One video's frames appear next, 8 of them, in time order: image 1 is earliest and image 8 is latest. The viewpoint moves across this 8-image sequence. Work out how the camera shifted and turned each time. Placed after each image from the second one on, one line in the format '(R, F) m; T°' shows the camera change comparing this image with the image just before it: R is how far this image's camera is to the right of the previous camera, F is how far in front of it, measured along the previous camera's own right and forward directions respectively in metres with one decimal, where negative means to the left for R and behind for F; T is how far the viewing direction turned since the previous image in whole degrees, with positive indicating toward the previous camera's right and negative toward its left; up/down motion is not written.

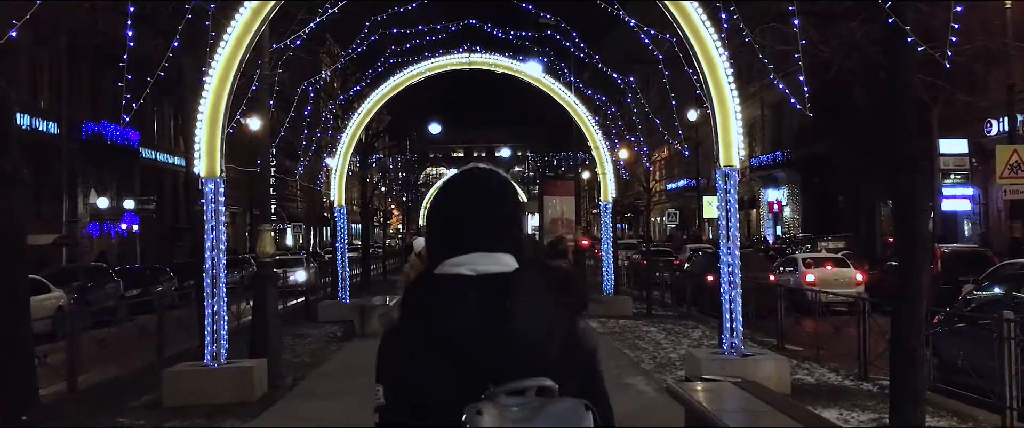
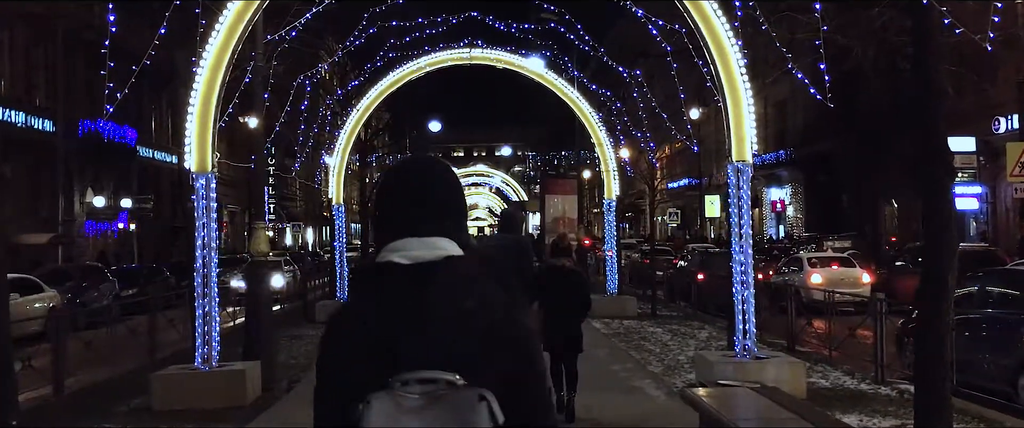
(0.0, +0.4) m; 0°
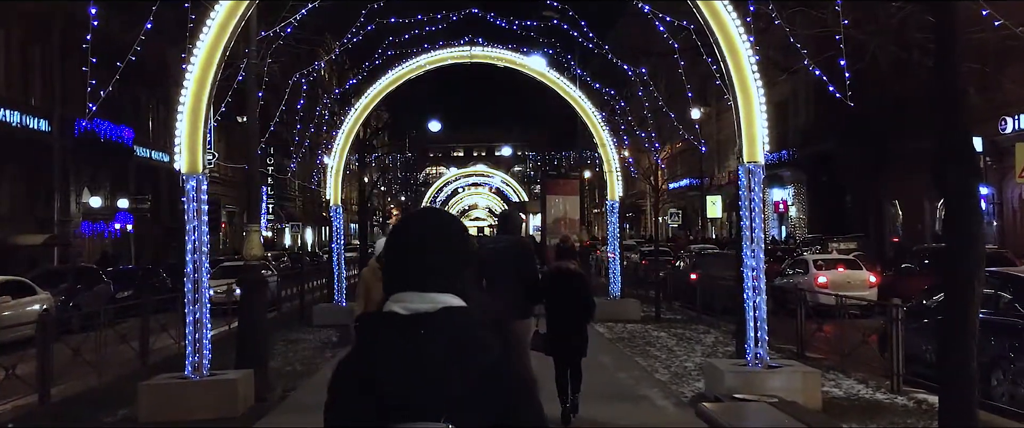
(0.0, +0.3) m; 0°
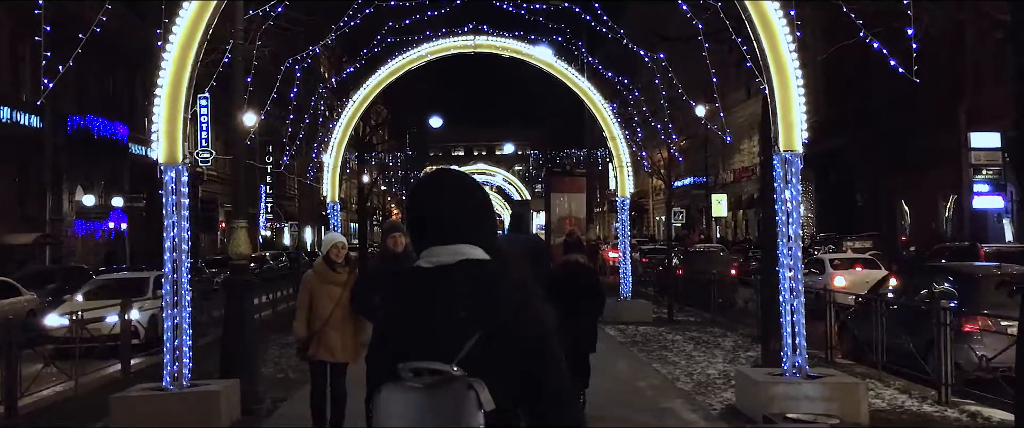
(-0.1, +0.8) m; 0°
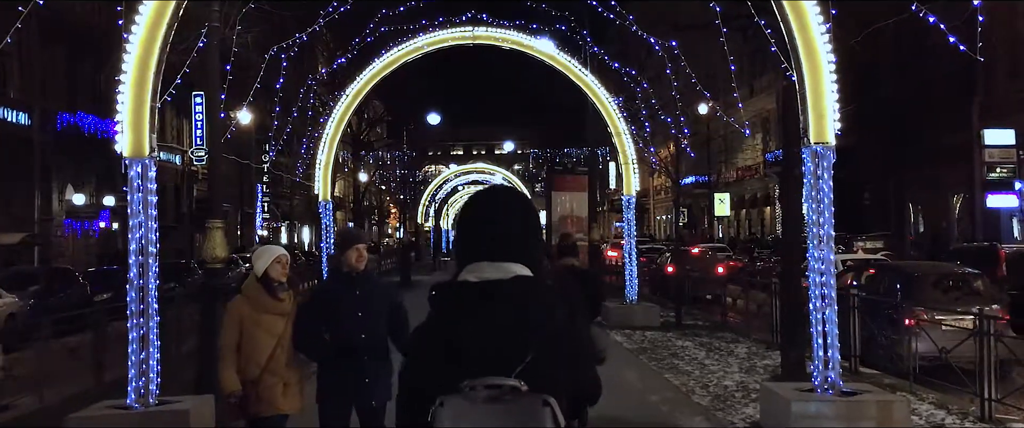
(0.0, +0.8) m; 0°
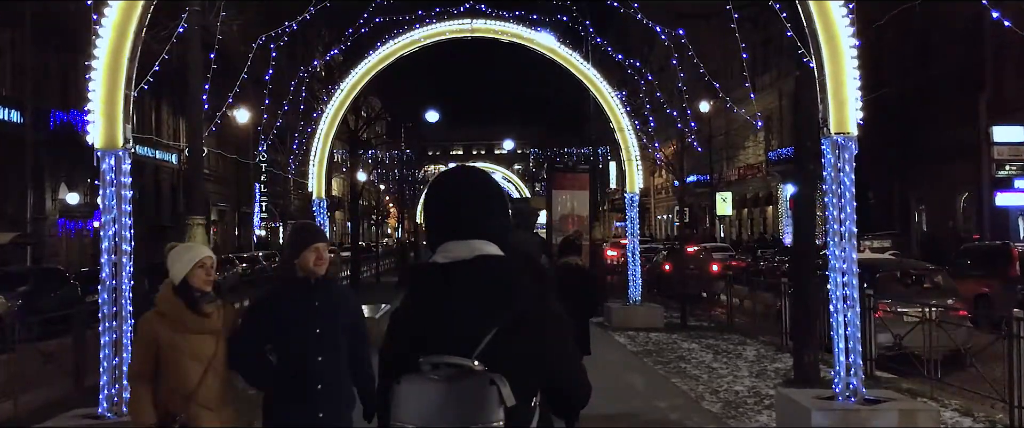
(0.0, +0.5) m; 0°
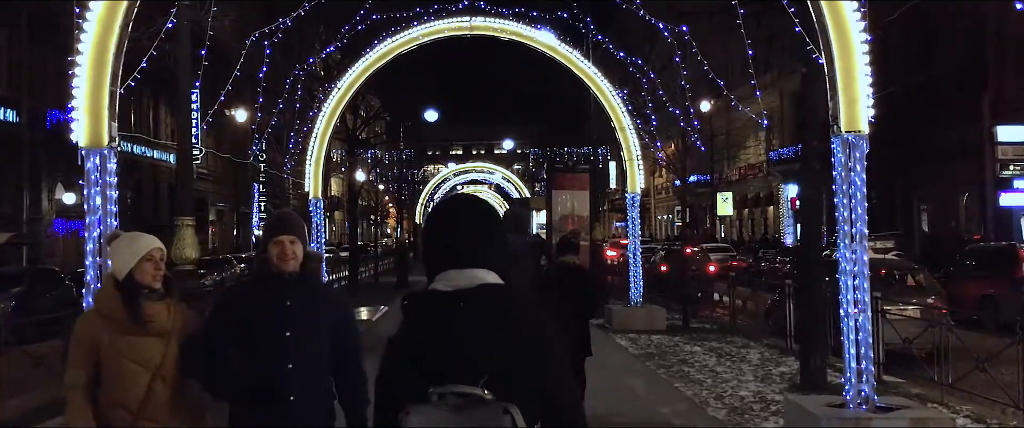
(0.0, +0.2) m; 0°
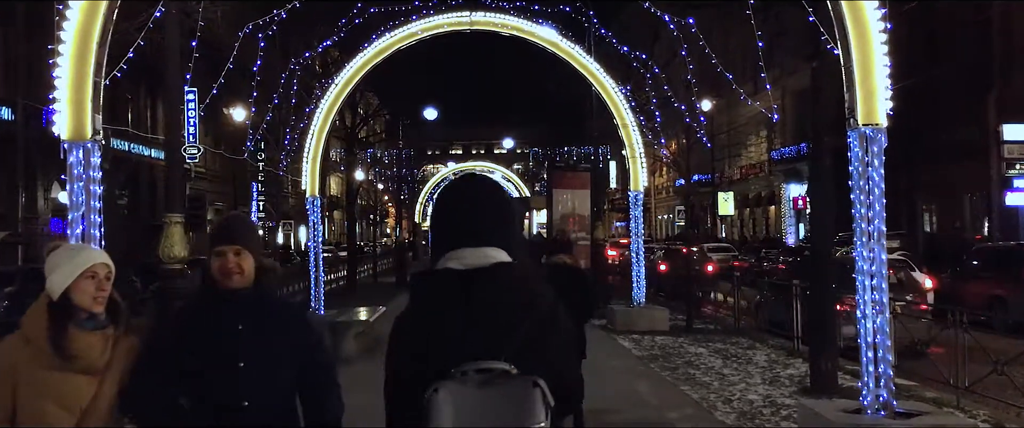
(0.0, +0.3) m; 0°
